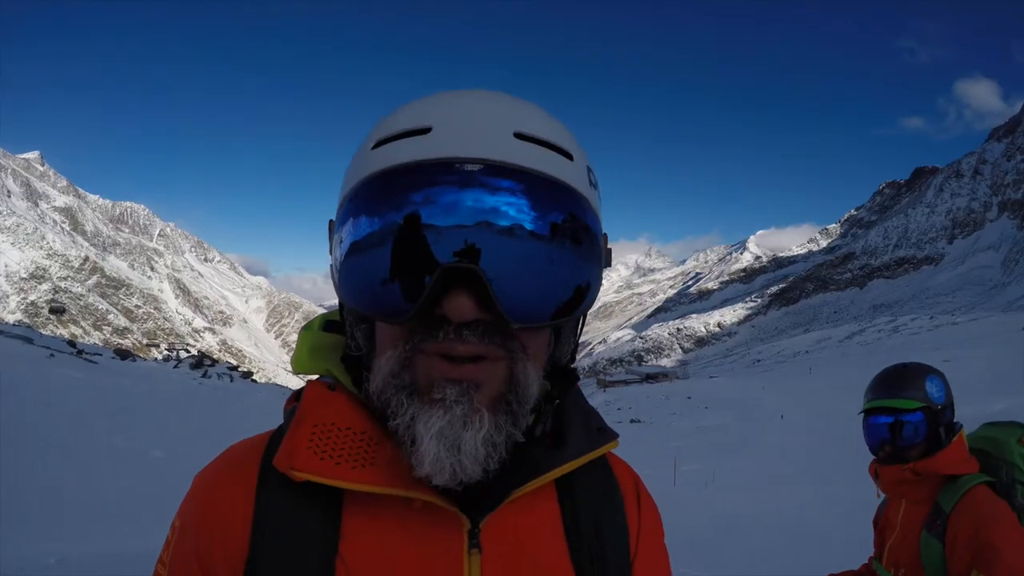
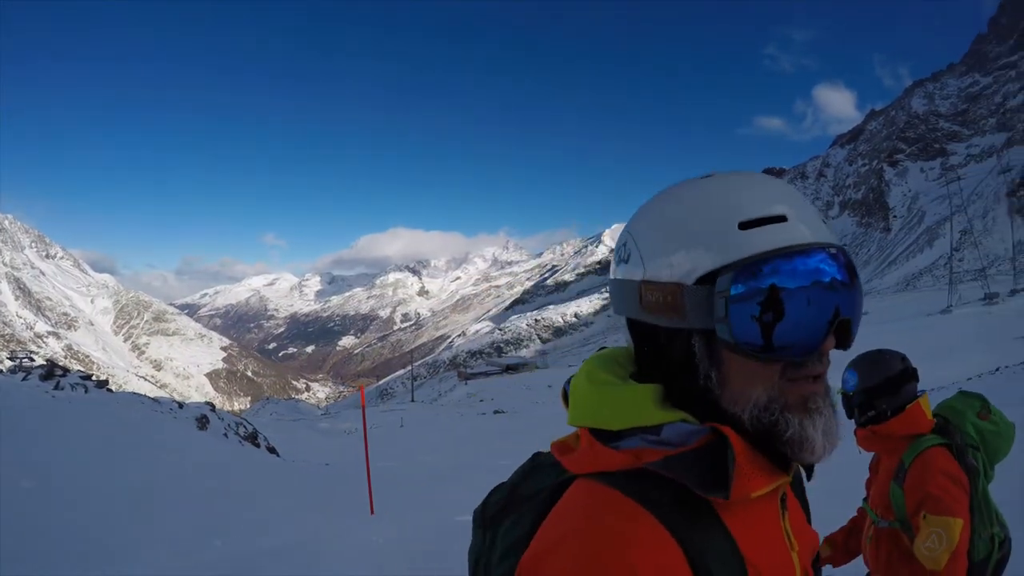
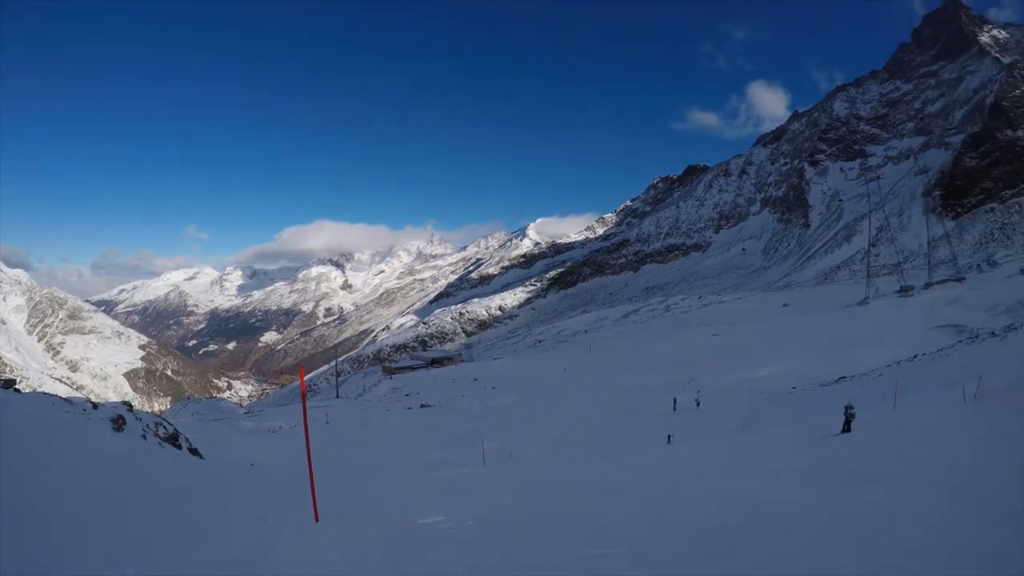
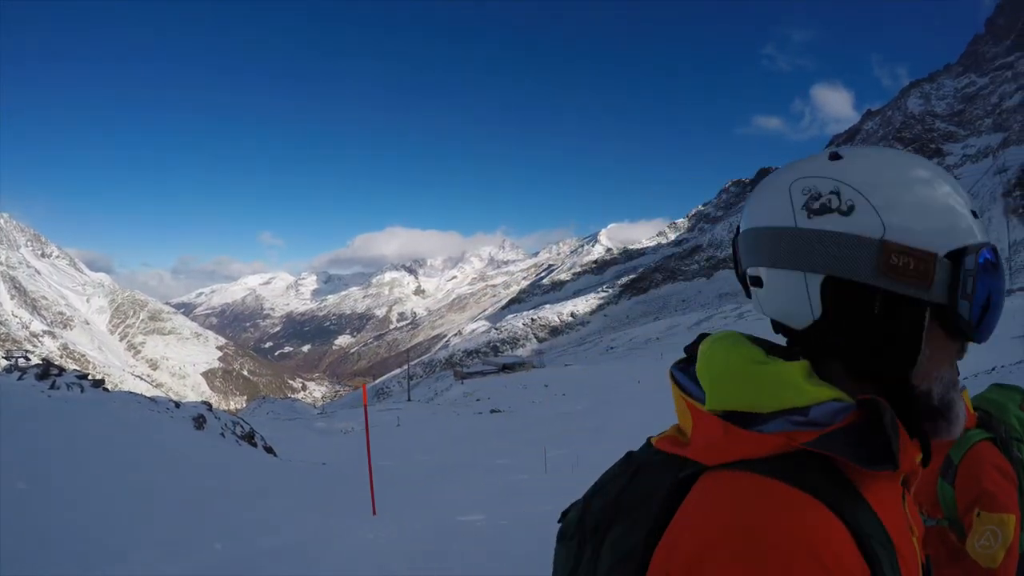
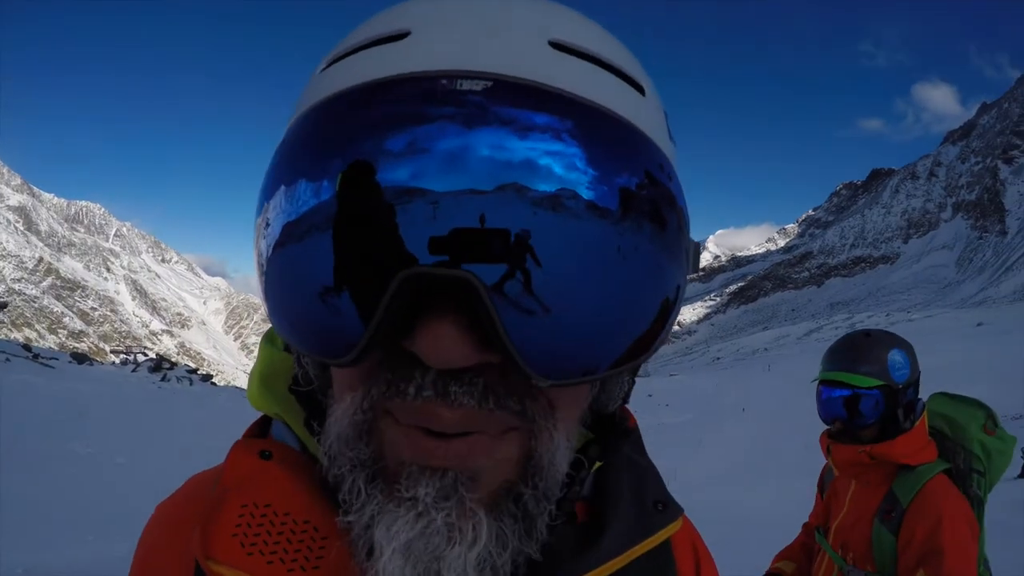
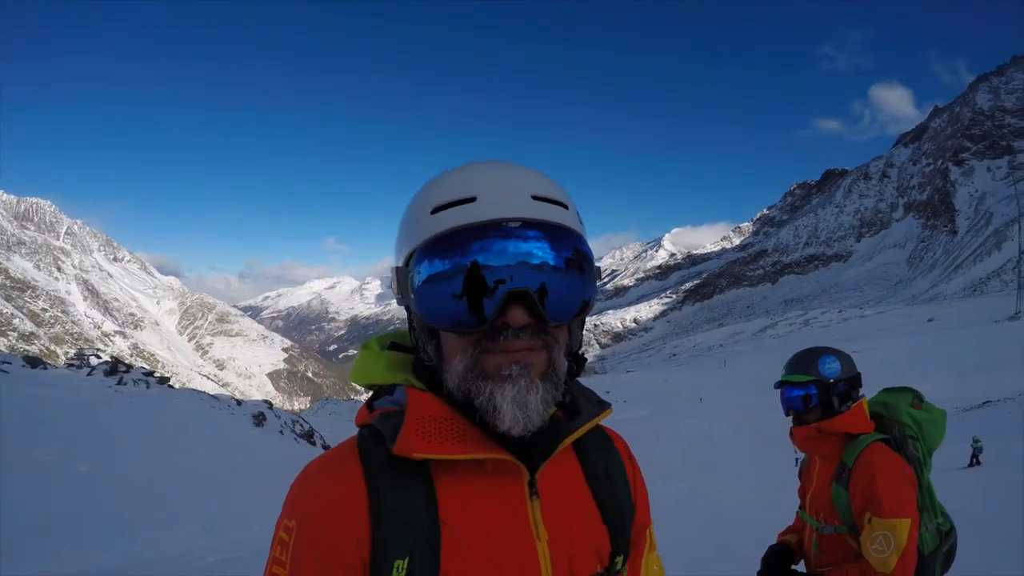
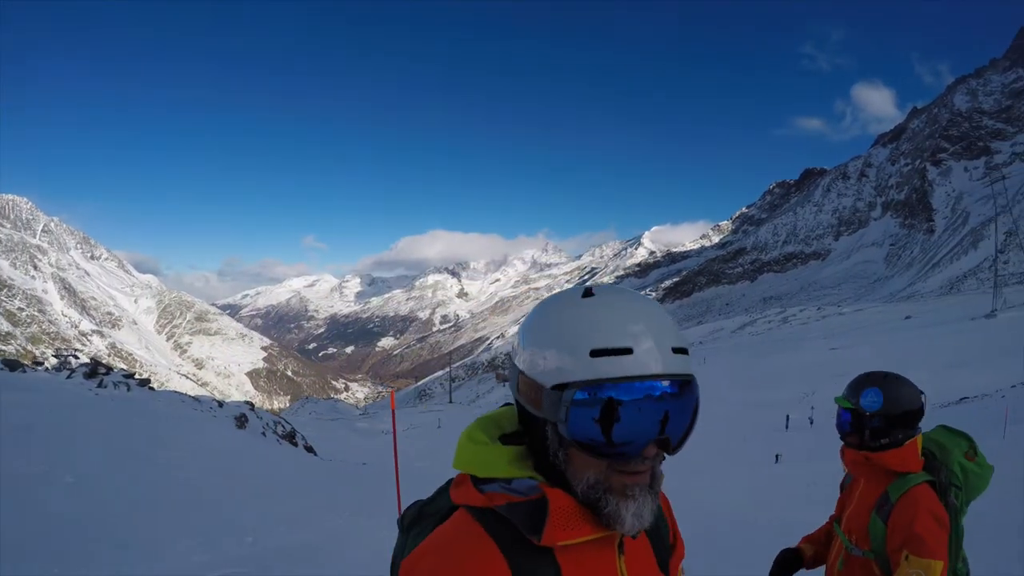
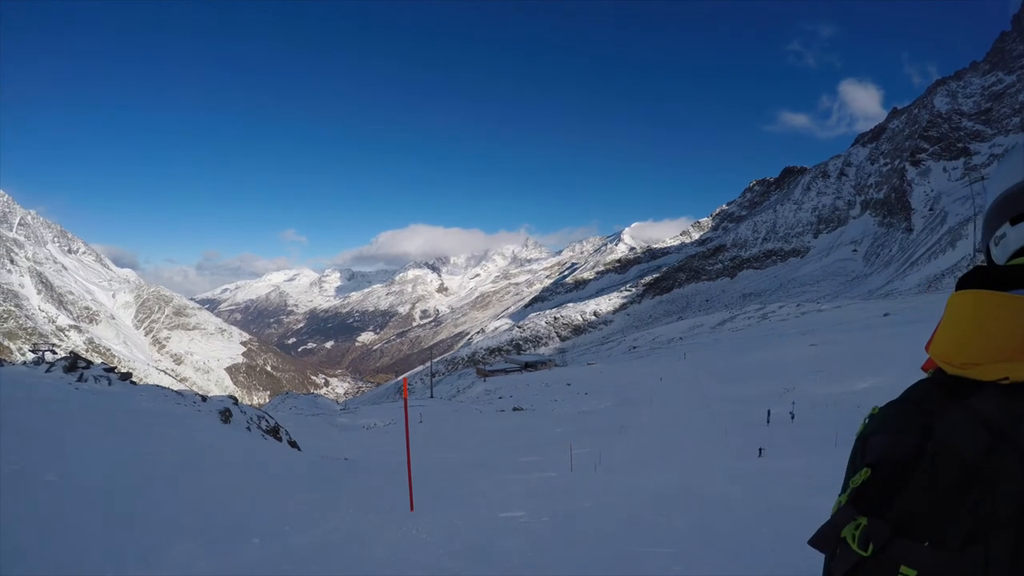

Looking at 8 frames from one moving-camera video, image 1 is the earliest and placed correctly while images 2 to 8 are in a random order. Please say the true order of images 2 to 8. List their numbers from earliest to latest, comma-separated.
5, 6, 7, 2, 4, 8, 3
